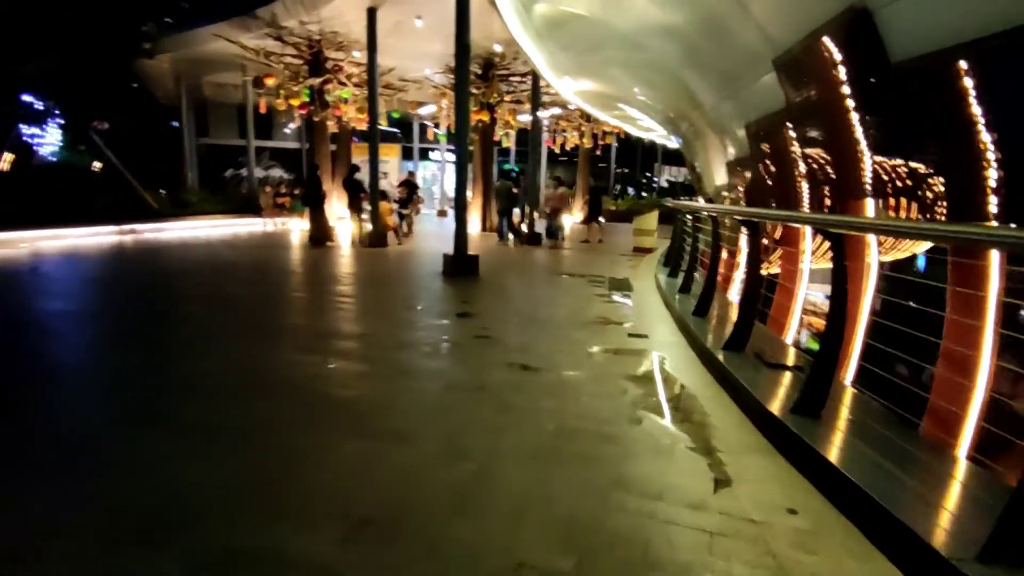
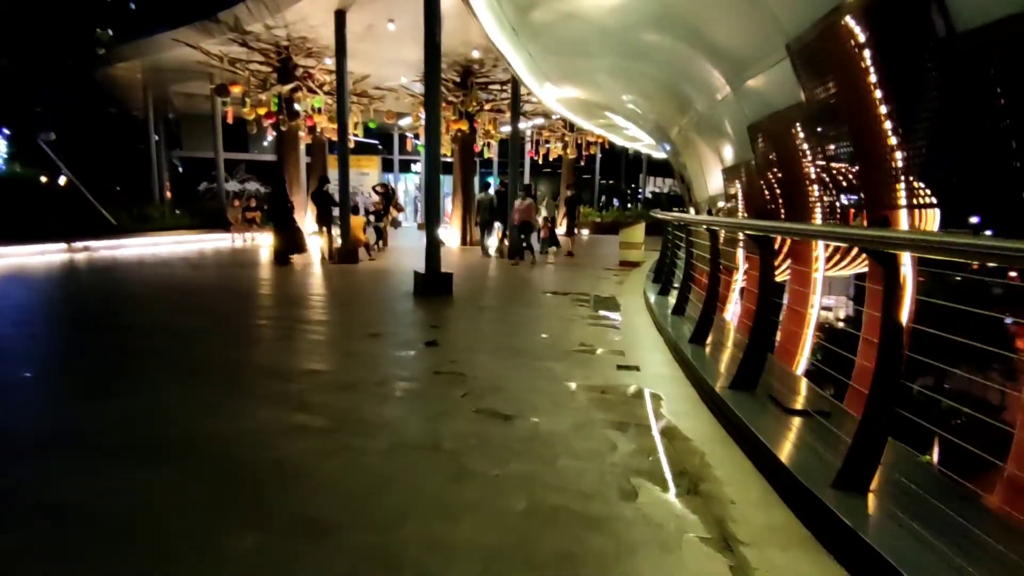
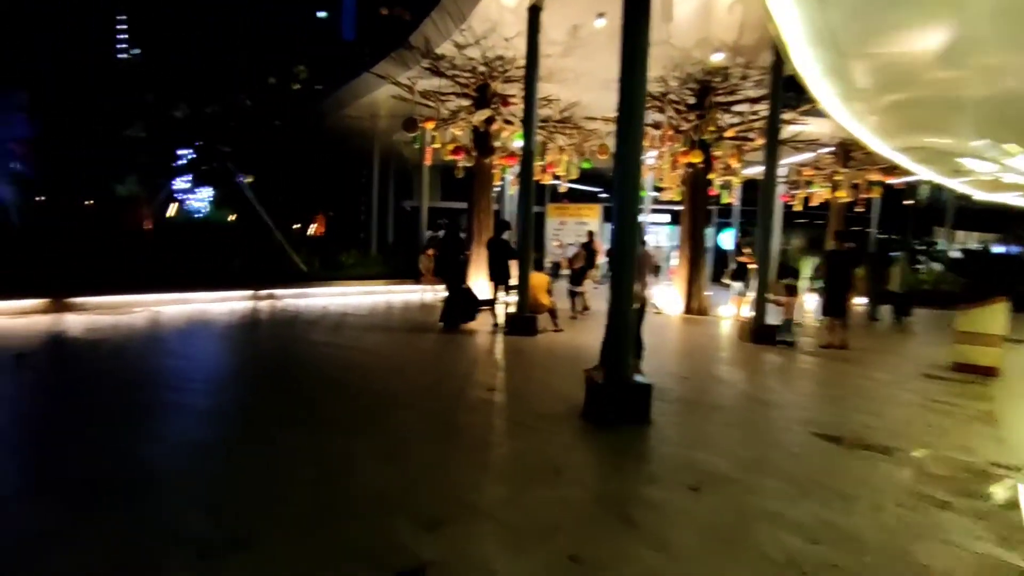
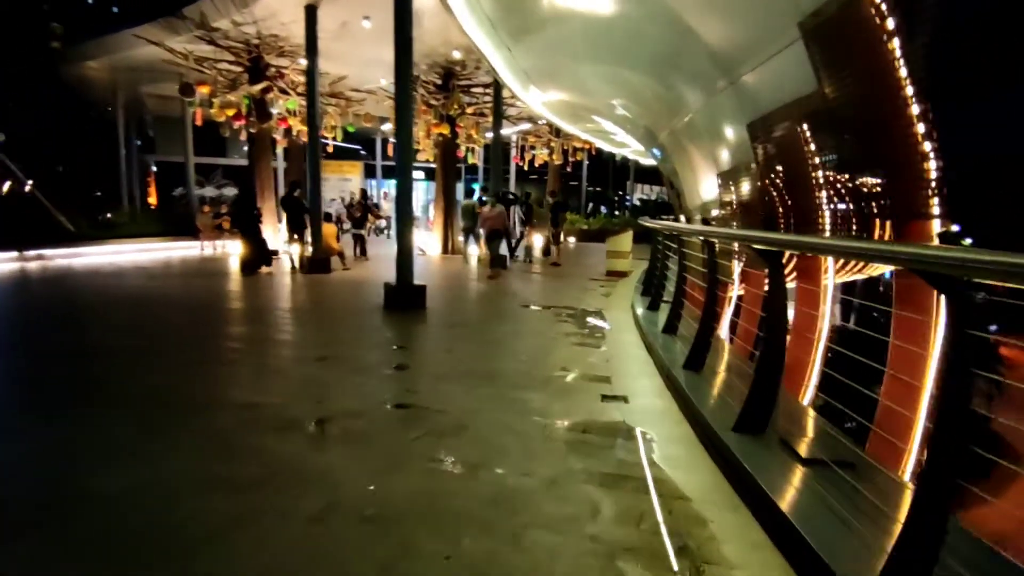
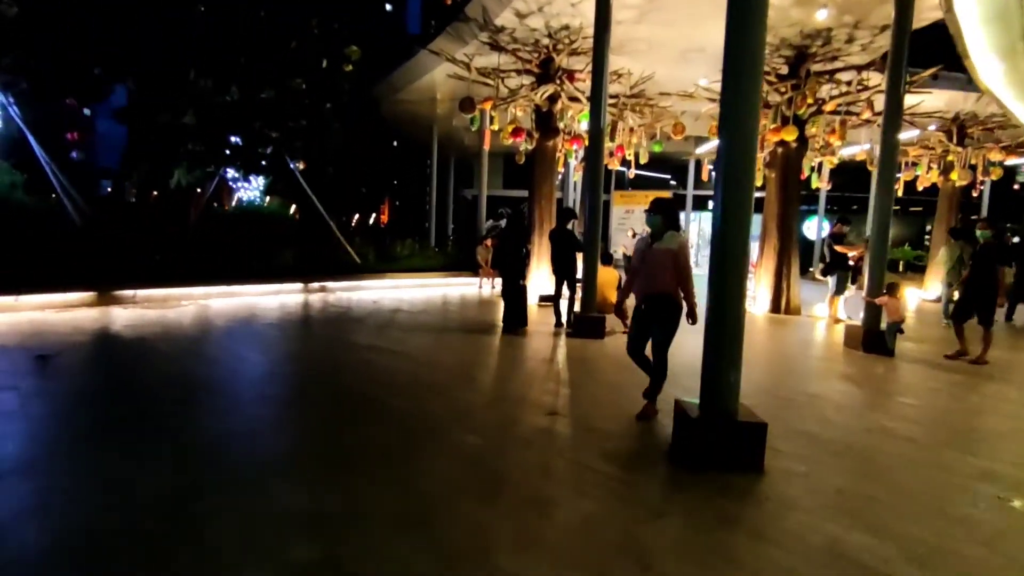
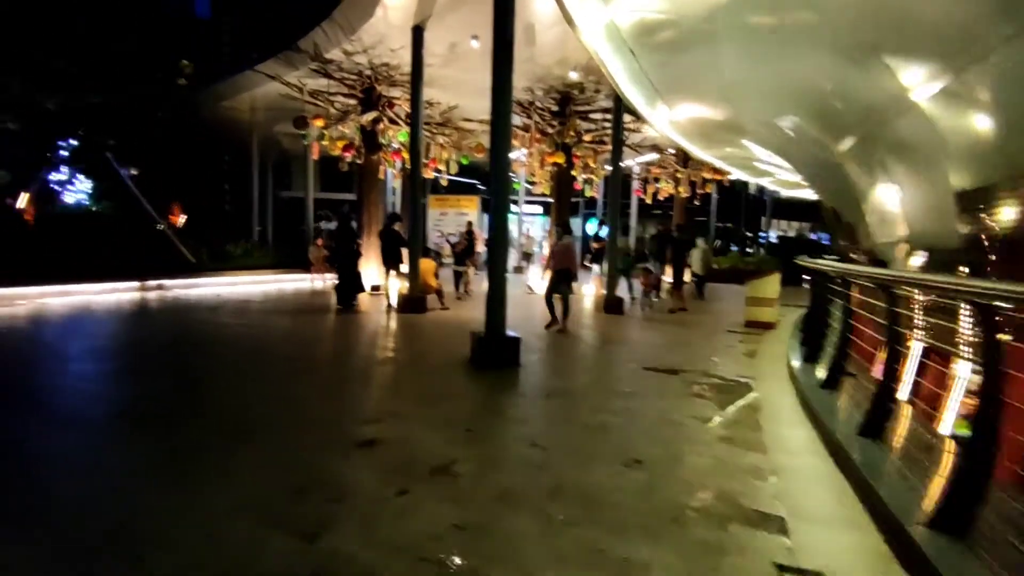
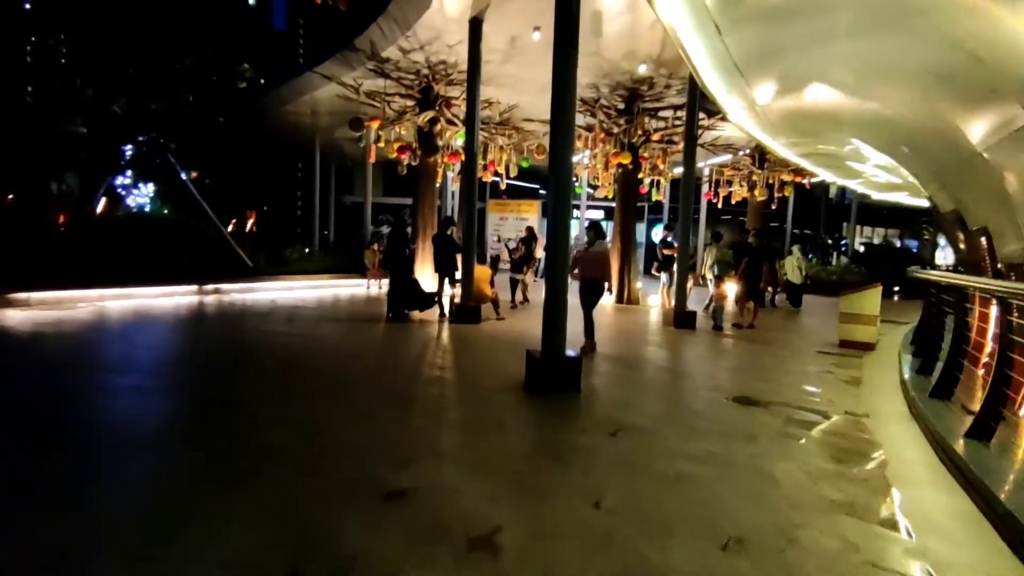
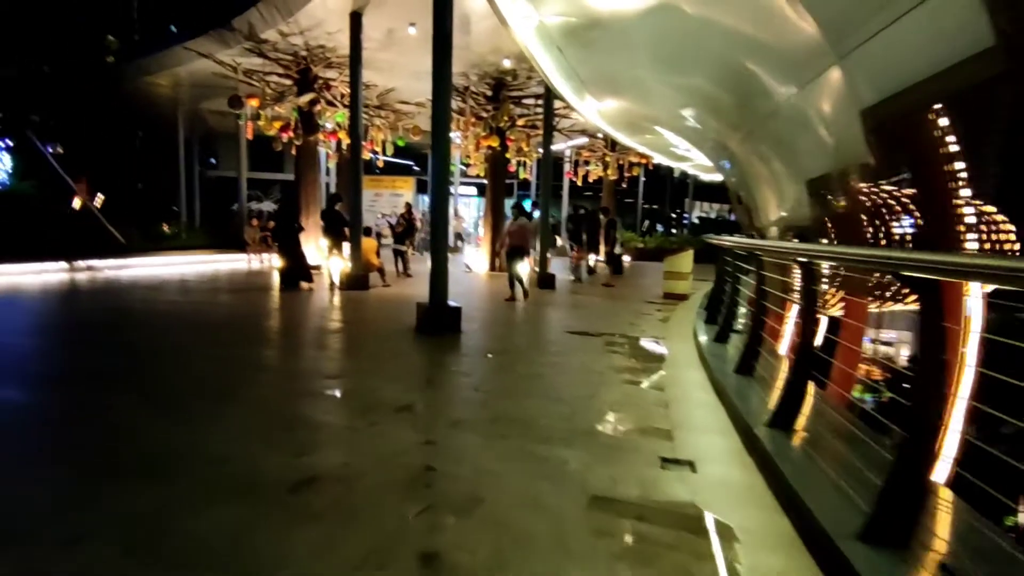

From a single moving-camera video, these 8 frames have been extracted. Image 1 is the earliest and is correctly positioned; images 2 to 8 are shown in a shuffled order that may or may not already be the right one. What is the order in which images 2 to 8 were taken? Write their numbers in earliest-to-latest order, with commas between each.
2, 4, 8, 6, 7, 3, 5
